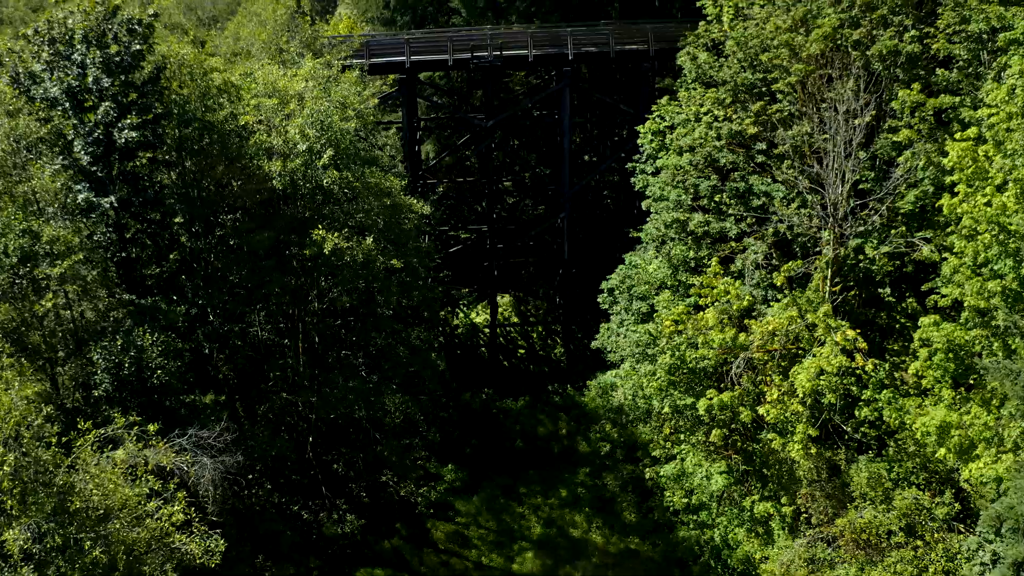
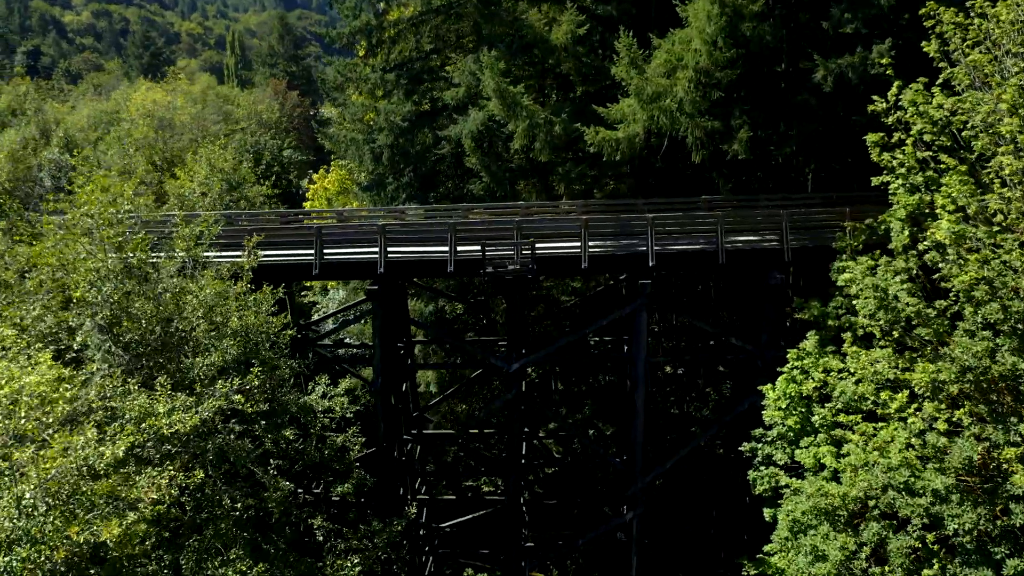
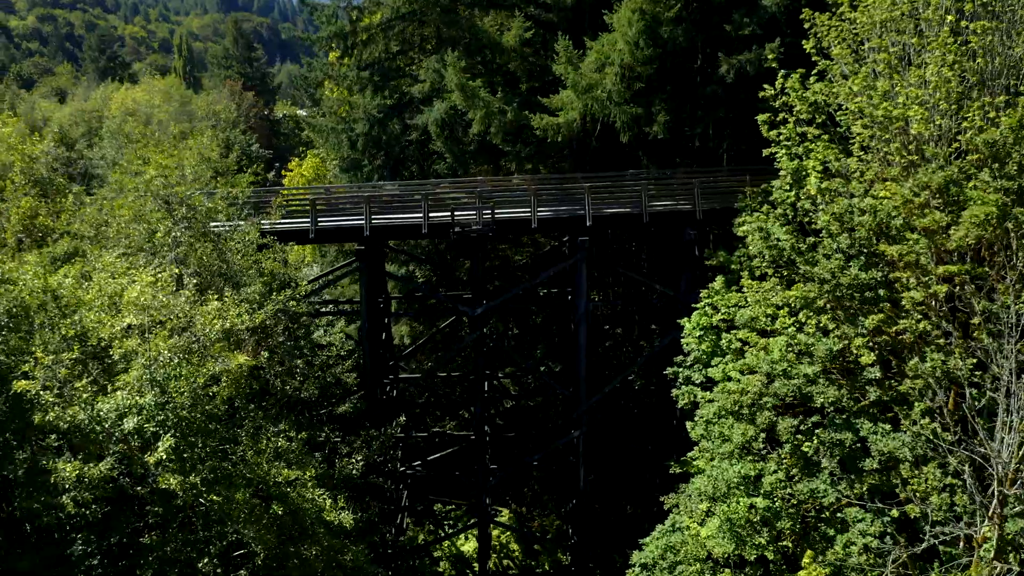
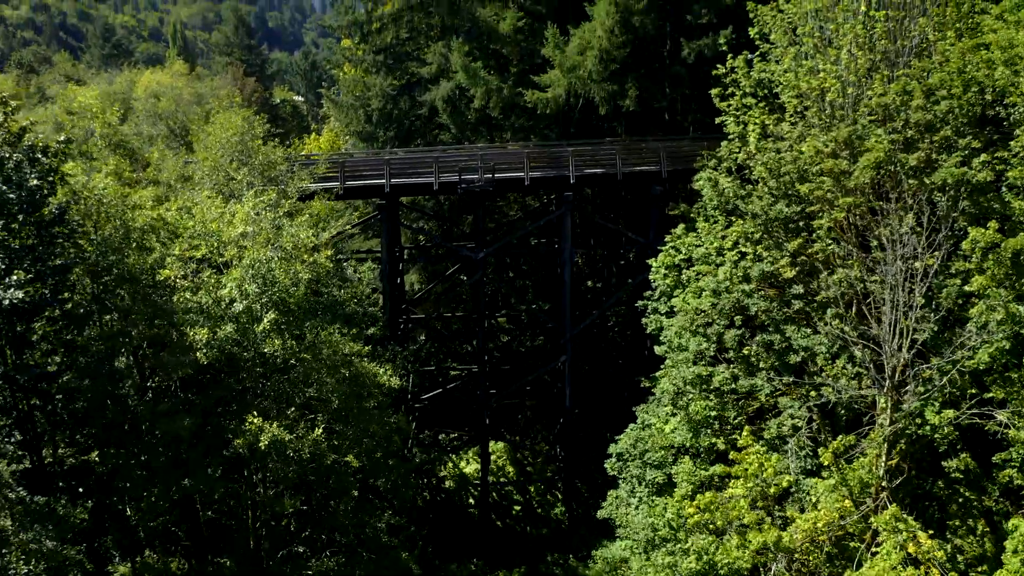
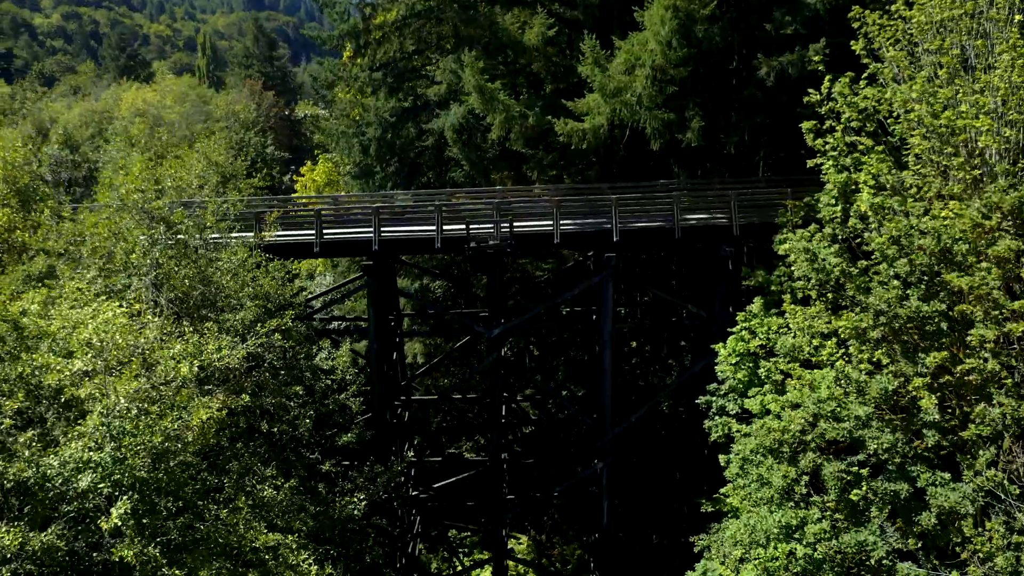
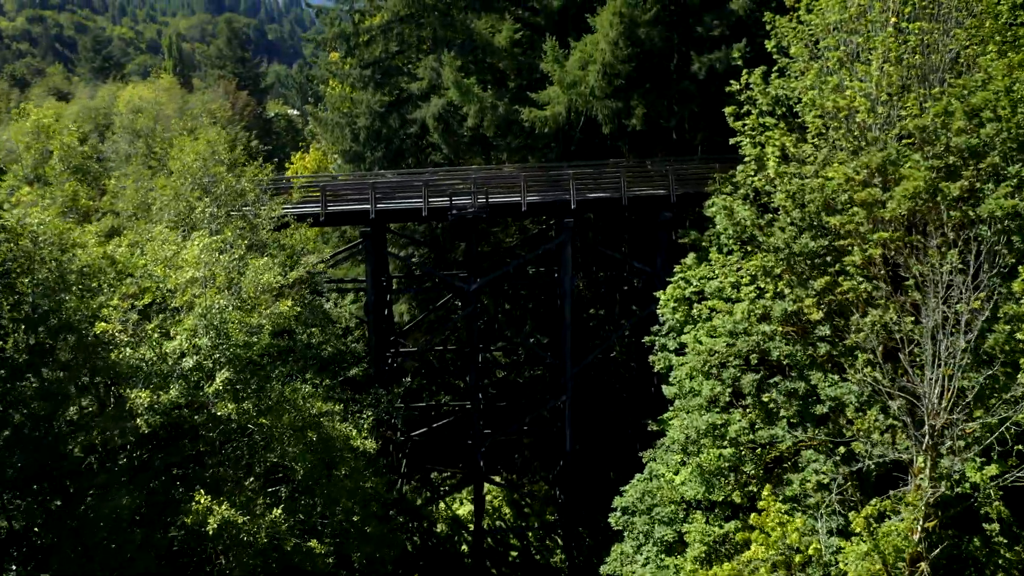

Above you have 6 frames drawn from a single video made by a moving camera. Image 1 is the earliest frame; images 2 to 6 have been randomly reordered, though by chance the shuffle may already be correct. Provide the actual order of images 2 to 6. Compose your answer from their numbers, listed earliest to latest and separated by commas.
4, 6, 3, 5, 2
